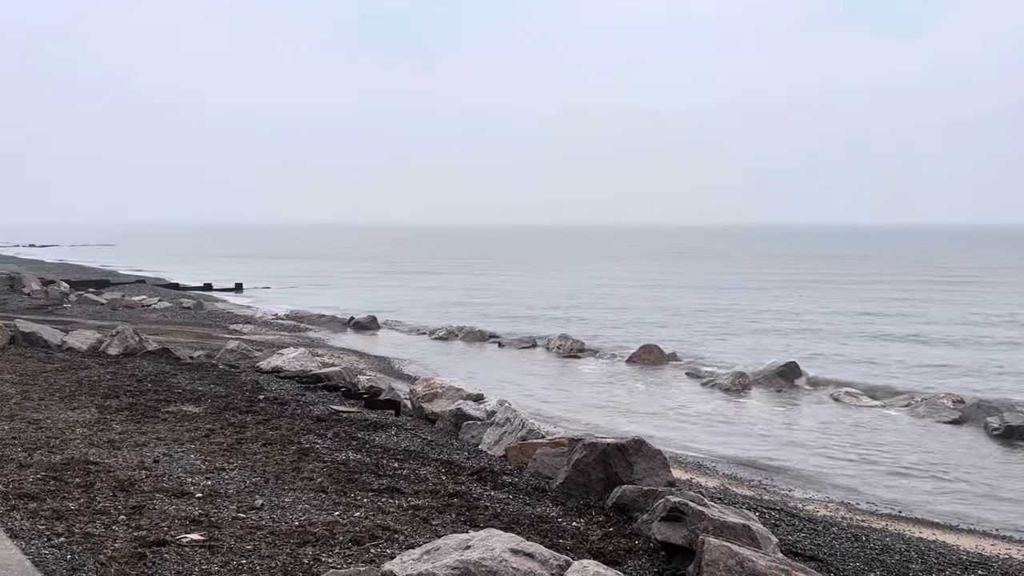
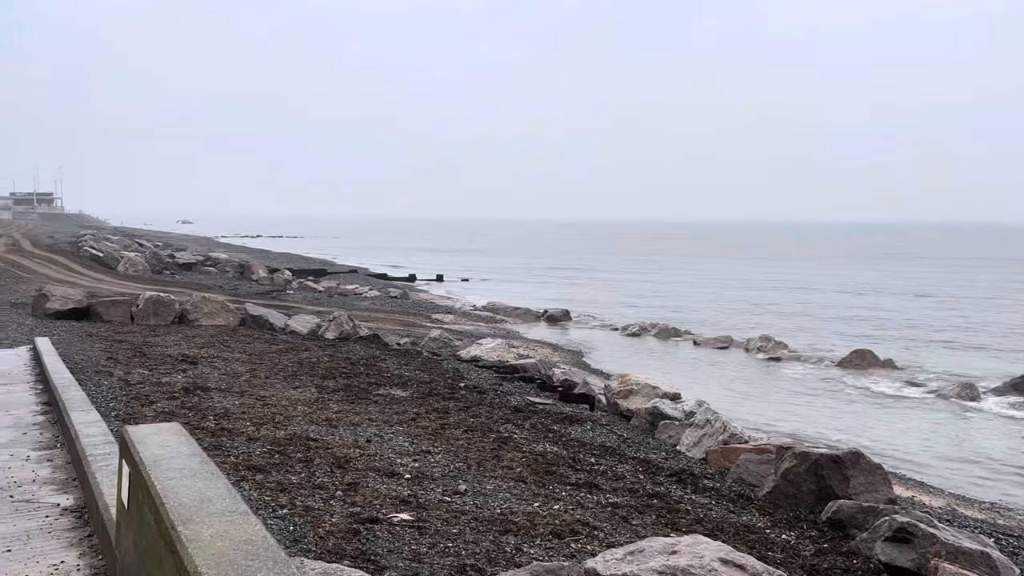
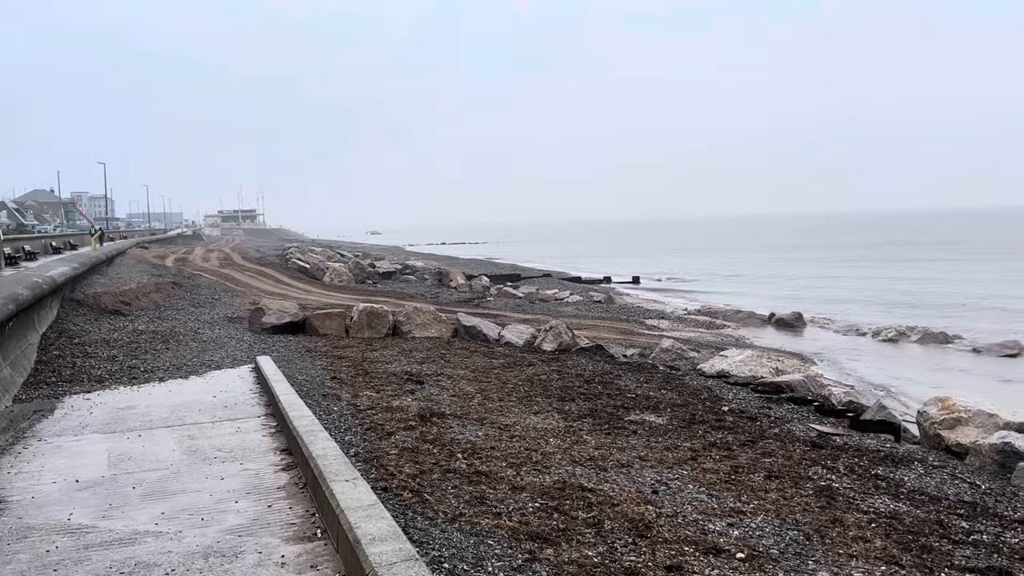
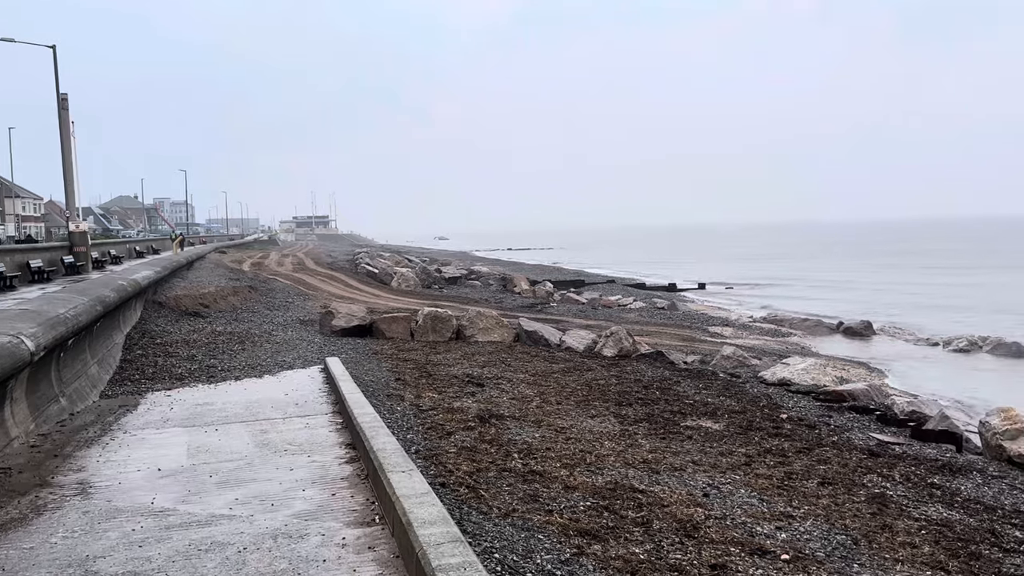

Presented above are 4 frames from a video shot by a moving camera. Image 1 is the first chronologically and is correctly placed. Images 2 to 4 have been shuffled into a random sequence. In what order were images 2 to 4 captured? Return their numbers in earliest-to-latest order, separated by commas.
2, 4, 3
